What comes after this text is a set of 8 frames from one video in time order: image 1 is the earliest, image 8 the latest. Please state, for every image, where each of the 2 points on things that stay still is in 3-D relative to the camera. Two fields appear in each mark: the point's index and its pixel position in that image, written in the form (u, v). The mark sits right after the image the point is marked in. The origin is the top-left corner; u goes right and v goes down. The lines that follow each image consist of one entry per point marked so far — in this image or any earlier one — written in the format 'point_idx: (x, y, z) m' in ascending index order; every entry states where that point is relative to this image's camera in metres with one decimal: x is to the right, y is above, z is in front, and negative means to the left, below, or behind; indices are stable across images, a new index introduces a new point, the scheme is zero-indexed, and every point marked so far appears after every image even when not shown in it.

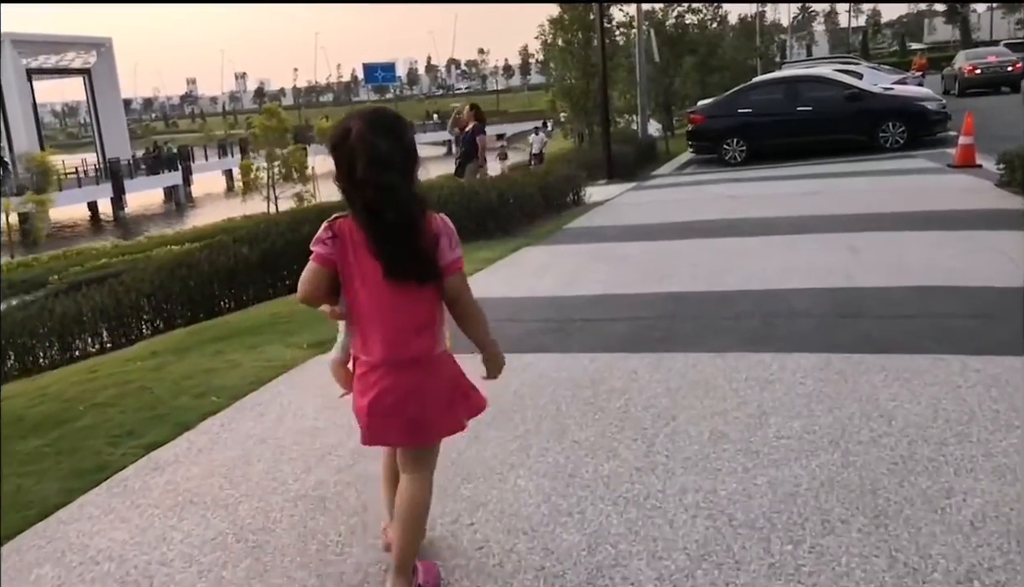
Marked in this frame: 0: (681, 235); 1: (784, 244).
0: (+1.9, +0.7, +10.3) m
1: (+2.6, +0.5, +8.7) m
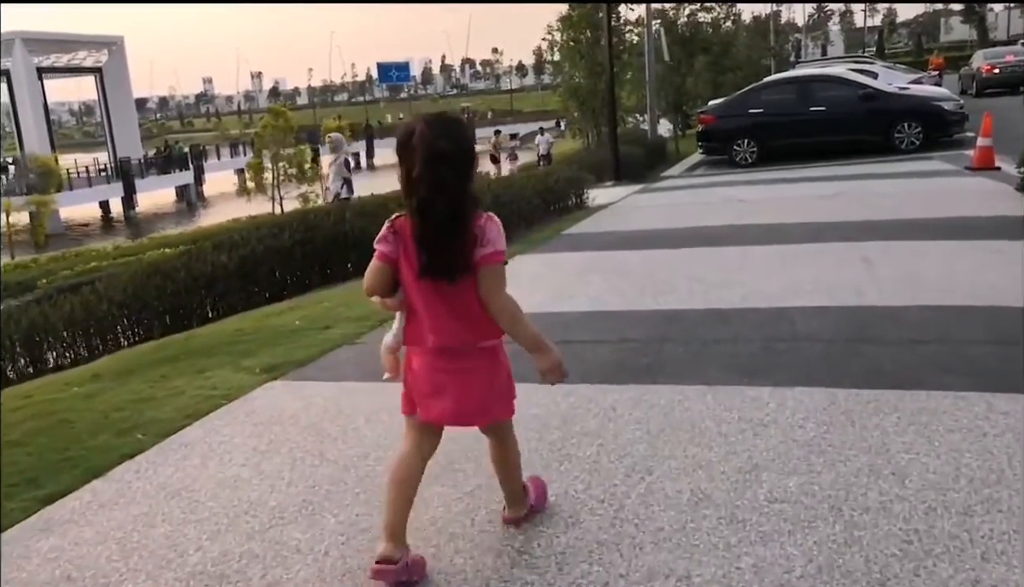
0: (+1.8, +0.6, +9.7) m
1: (+2.5, +0.3, +8.1) m
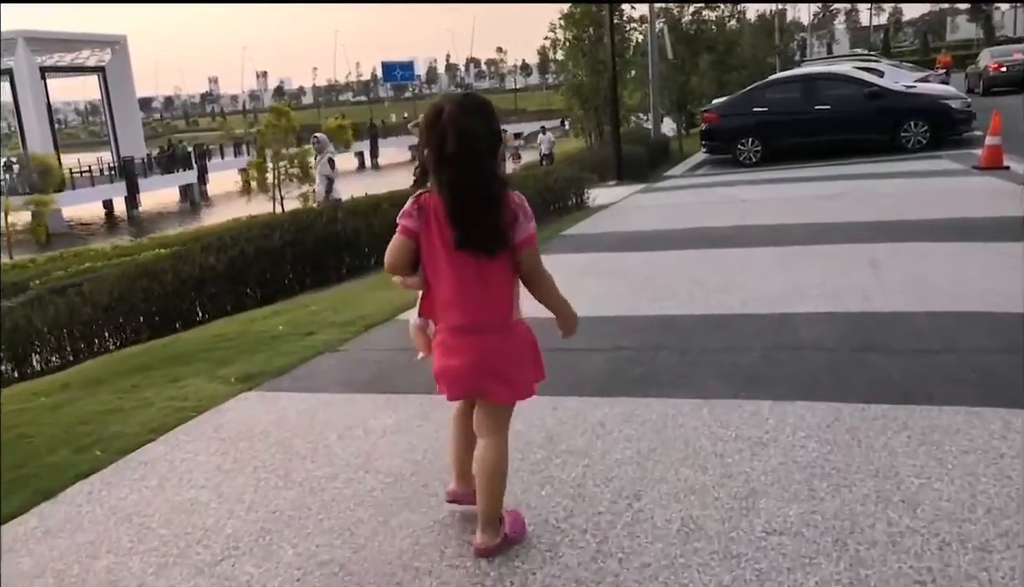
0: (+1.8, +0.5, +9.4) m
1: (+2.5, +0.3, +7.8) m
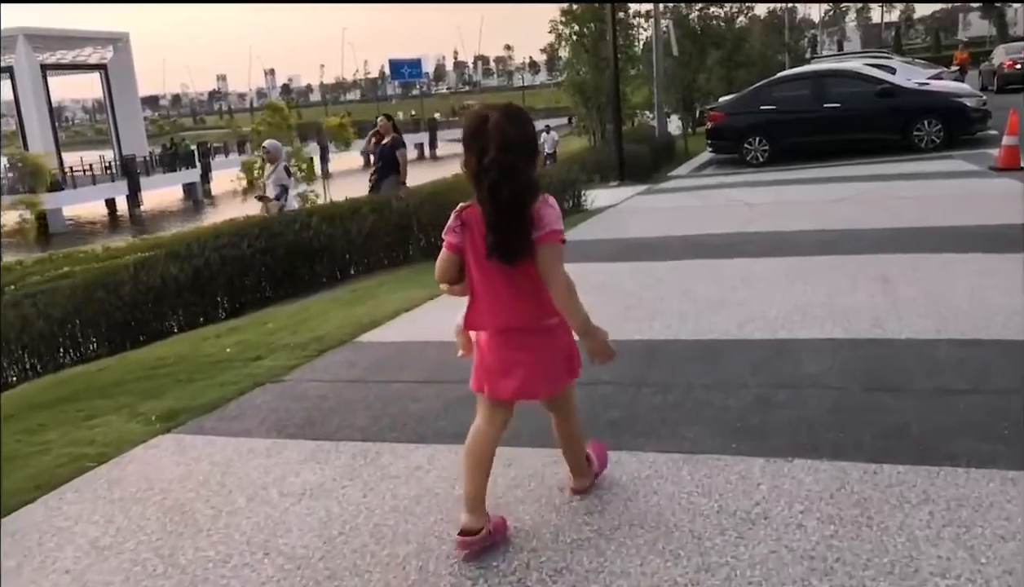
0: (+1.6, +0.4, +8.8) m
1: (+2.3, +0.2, +7.2) m
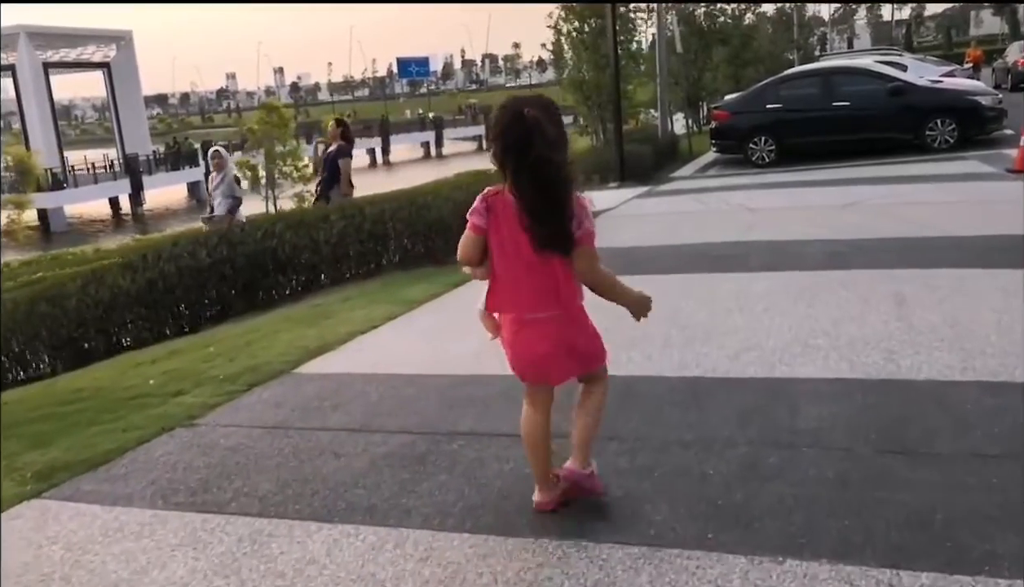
0: (+1.5, +0.3, +8.0) m
1: (+2.1, 0.0, +6.4) m
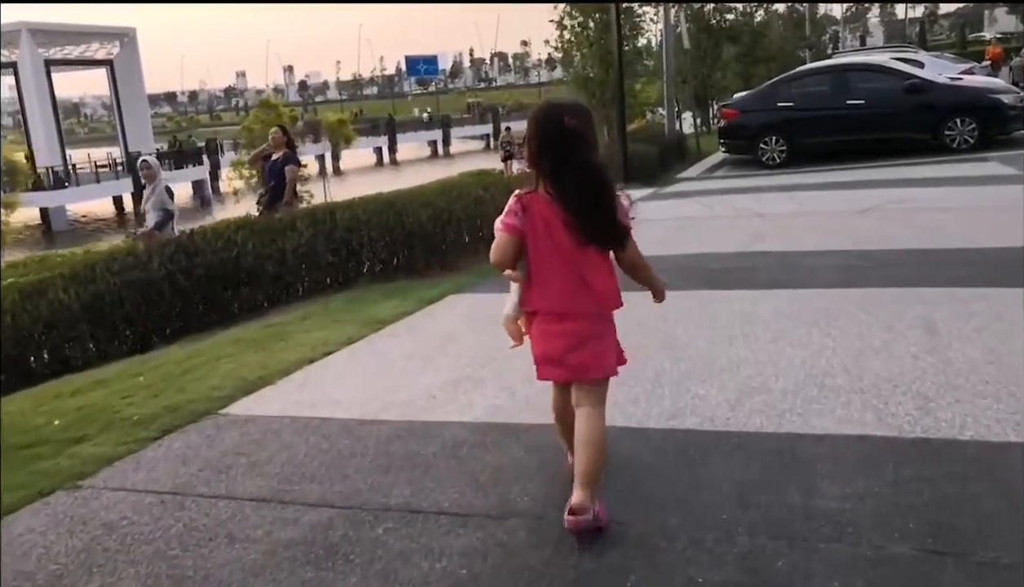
0: (+1.3, +0.1, +7.2) m
1: (+1.9, -0.1, +5.7) m
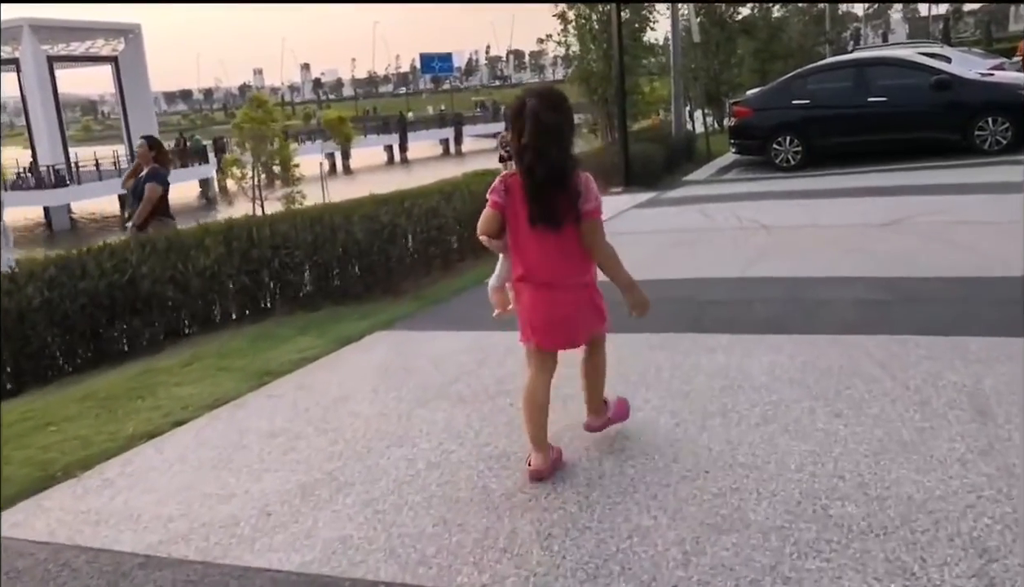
0: (+0.9, -0.1, +5.9) m
1: (+1.5, -0.4, +4.3) m
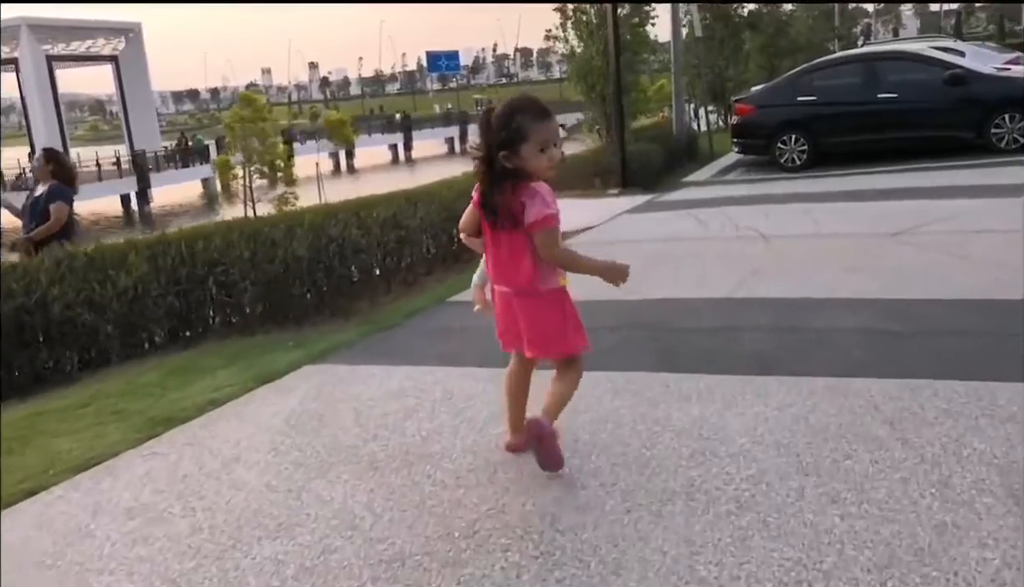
0: (+0.6, -0.3, +5.1) m
1: (+1.2, -0.5, +3.5) m
